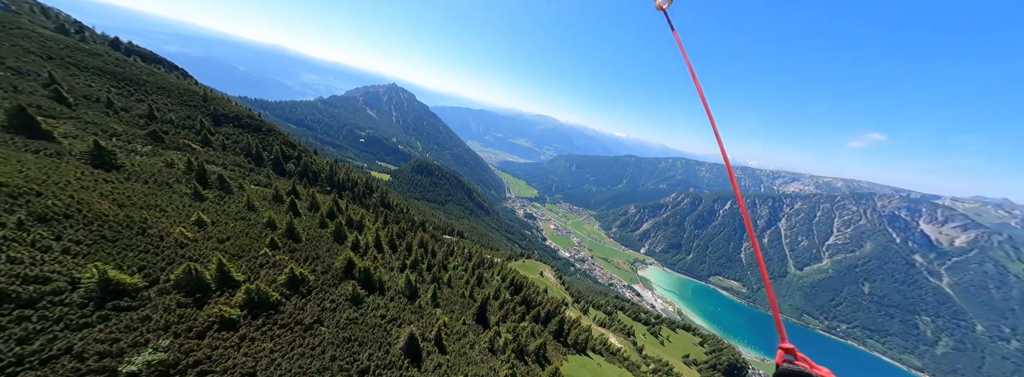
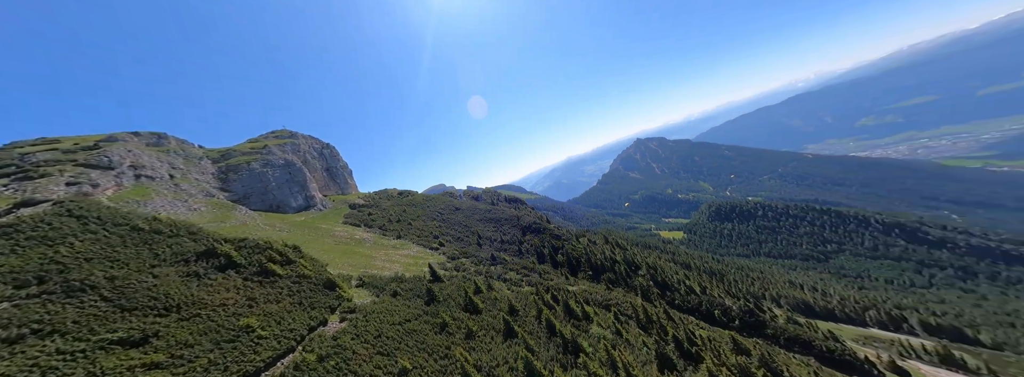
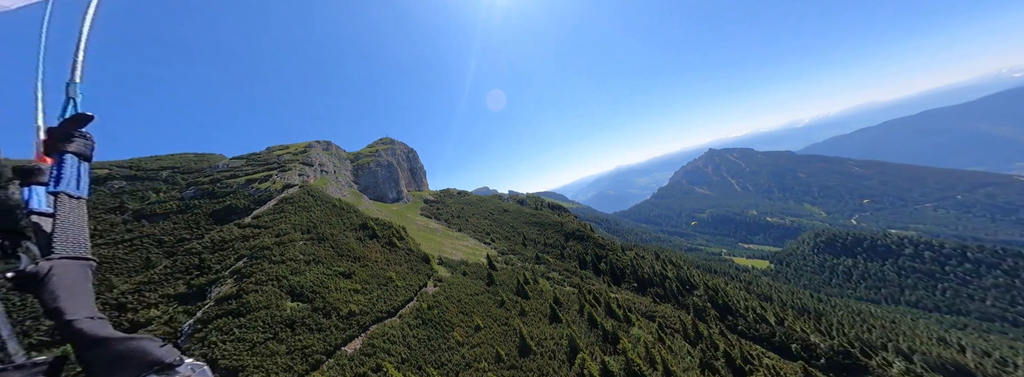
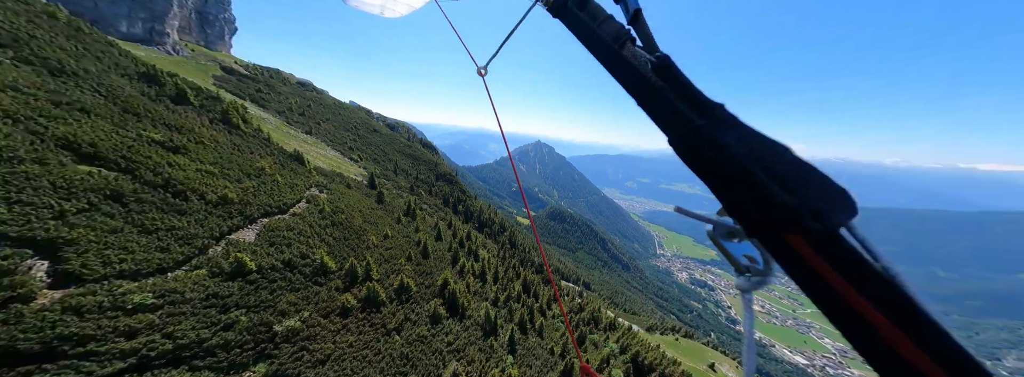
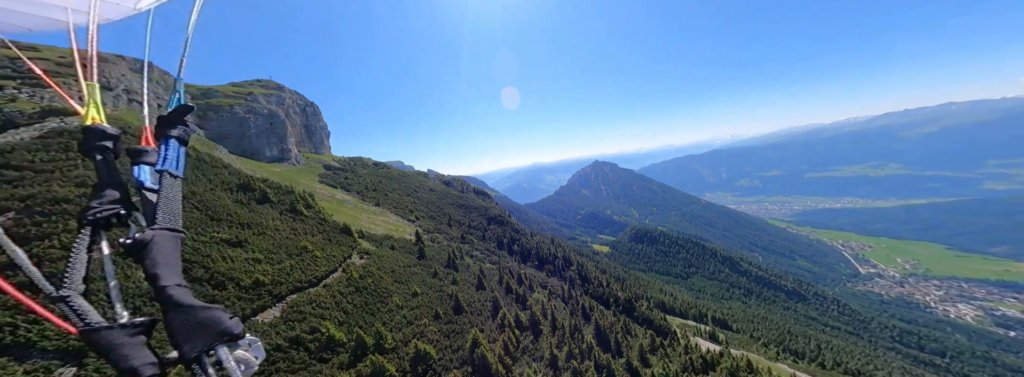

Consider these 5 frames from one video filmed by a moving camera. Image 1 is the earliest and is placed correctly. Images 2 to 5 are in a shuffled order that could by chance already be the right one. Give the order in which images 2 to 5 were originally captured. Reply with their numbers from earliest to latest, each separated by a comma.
4, 5, 3, 2
